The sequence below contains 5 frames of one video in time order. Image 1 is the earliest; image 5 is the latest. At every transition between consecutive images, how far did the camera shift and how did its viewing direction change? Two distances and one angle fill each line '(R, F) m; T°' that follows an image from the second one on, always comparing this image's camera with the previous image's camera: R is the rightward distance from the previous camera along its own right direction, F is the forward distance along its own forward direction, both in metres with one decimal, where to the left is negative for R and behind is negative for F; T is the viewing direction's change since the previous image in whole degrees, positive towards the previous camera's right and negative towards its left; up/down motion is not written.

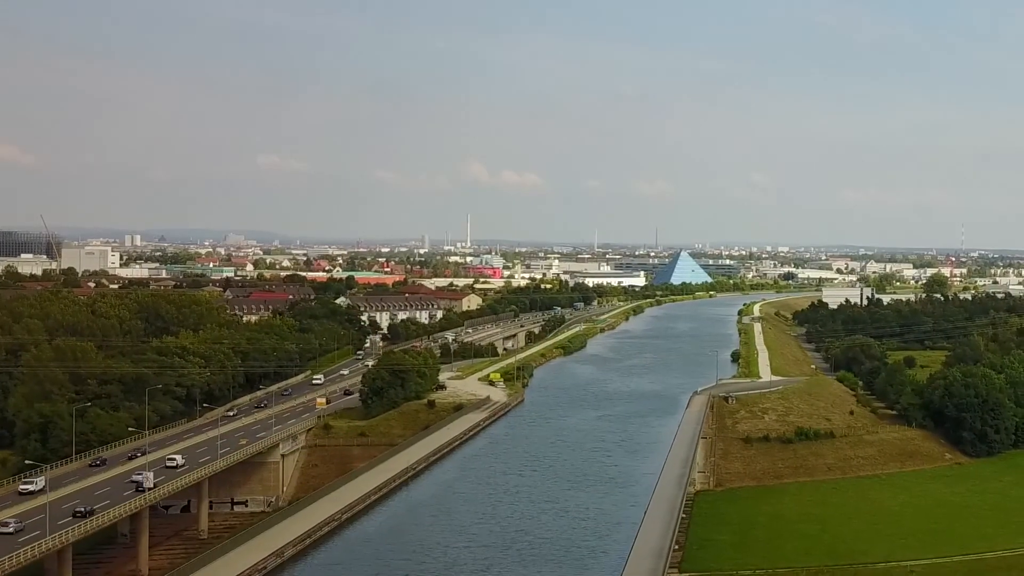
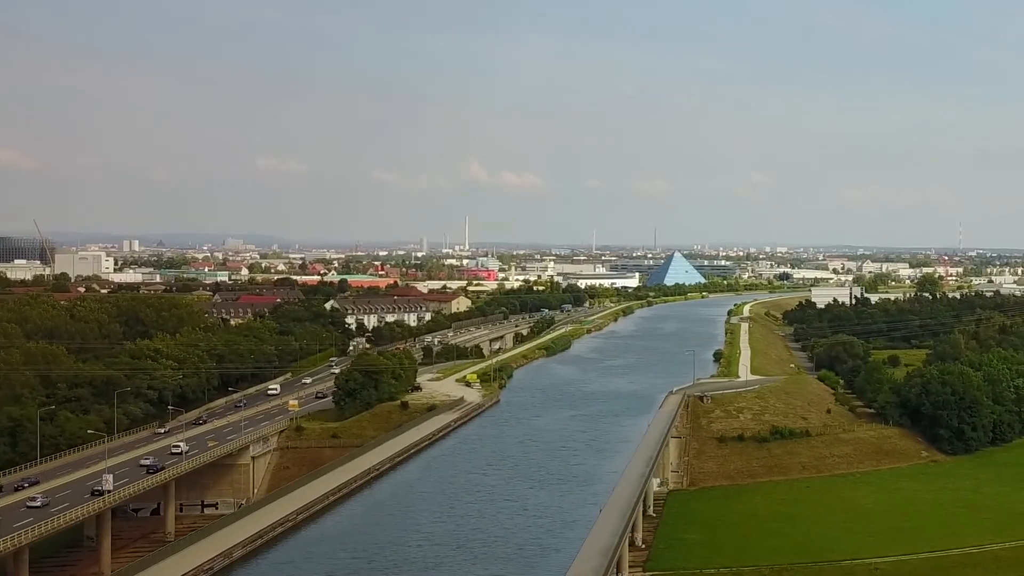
(+0.6, 0.0) m; 0°
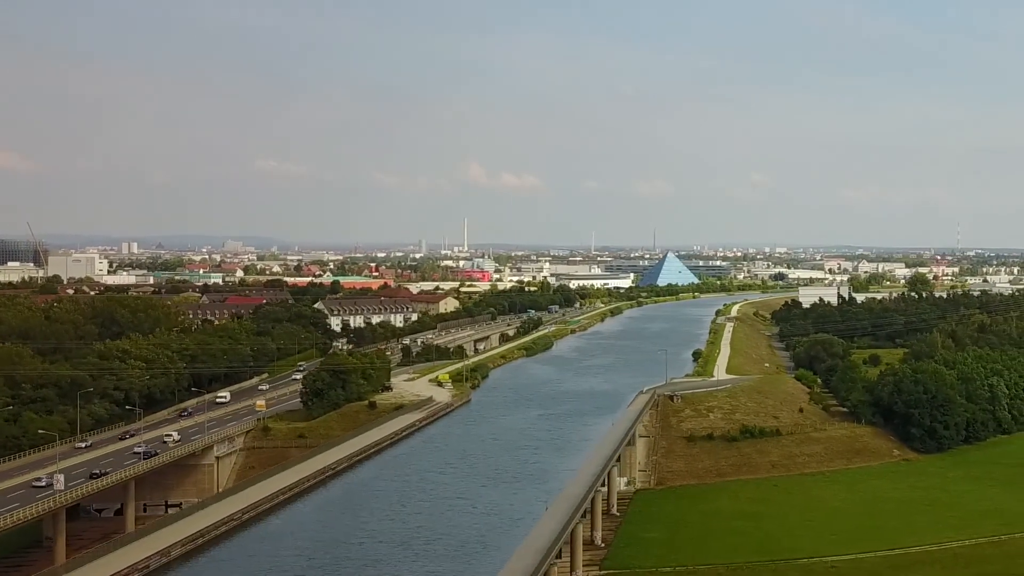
(+0.7, 0.0) m; 0°
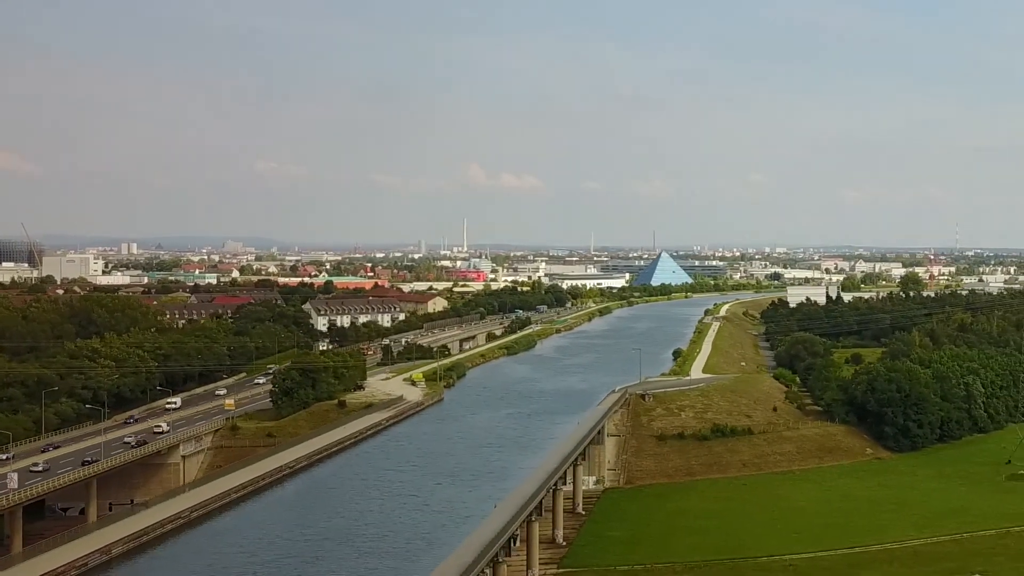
(+0.6, 0.0) m; 0°
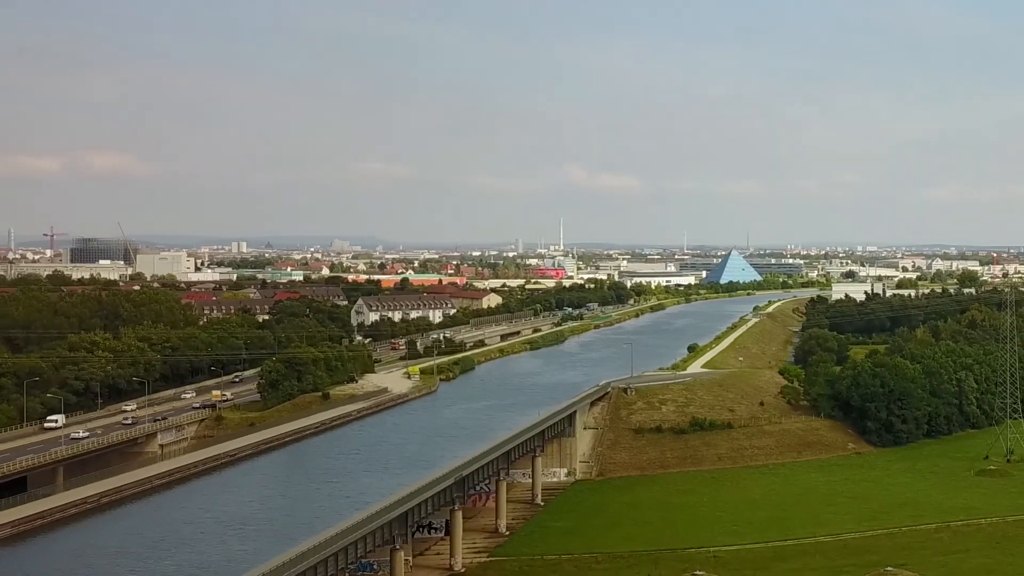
(+2.6, -0.3) m; -6°
